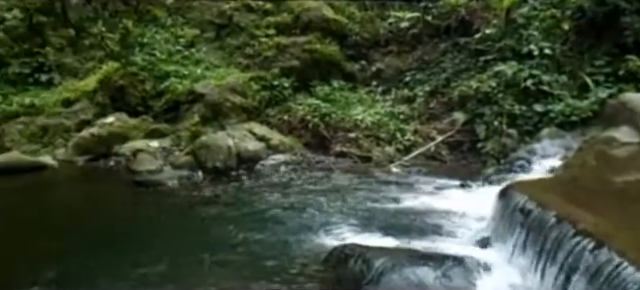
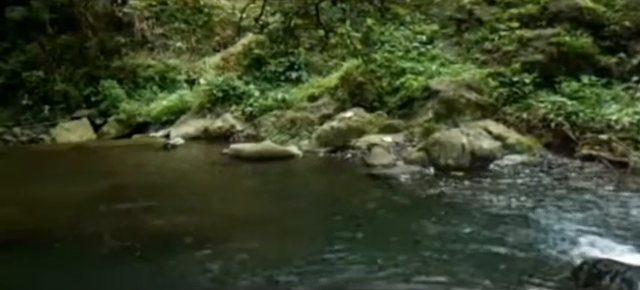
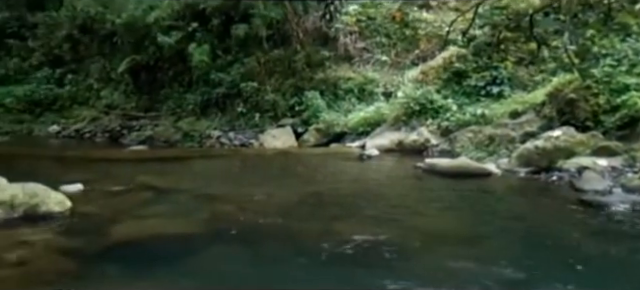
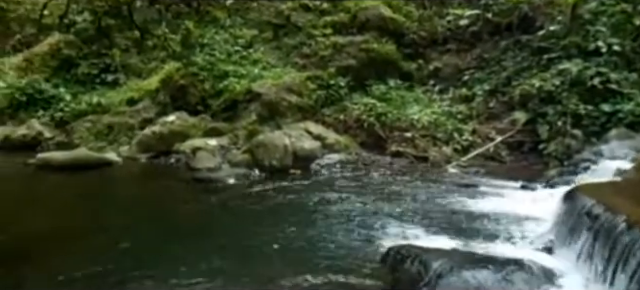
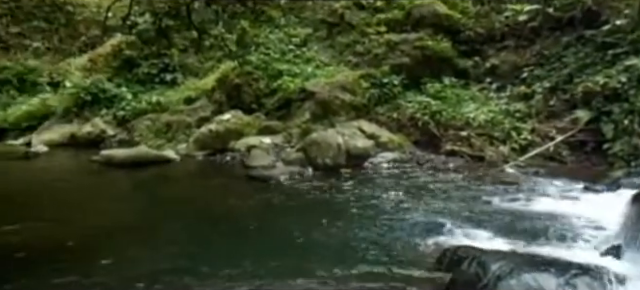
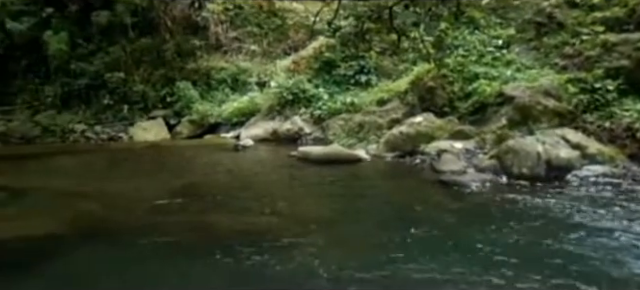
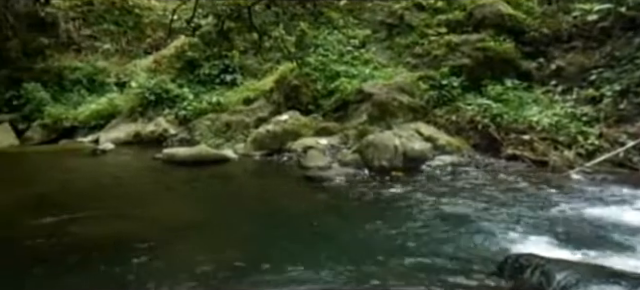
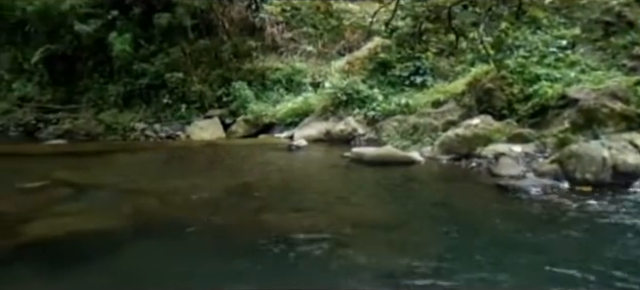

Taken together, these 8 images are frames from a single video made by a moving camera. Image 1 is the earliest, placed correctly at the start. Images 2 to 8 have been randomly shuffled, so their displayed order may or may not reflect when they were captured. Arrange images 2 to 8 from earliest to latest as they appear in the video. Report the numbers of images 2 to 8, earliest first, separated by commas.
4, 5, 7, 2, 6, 8, 3
